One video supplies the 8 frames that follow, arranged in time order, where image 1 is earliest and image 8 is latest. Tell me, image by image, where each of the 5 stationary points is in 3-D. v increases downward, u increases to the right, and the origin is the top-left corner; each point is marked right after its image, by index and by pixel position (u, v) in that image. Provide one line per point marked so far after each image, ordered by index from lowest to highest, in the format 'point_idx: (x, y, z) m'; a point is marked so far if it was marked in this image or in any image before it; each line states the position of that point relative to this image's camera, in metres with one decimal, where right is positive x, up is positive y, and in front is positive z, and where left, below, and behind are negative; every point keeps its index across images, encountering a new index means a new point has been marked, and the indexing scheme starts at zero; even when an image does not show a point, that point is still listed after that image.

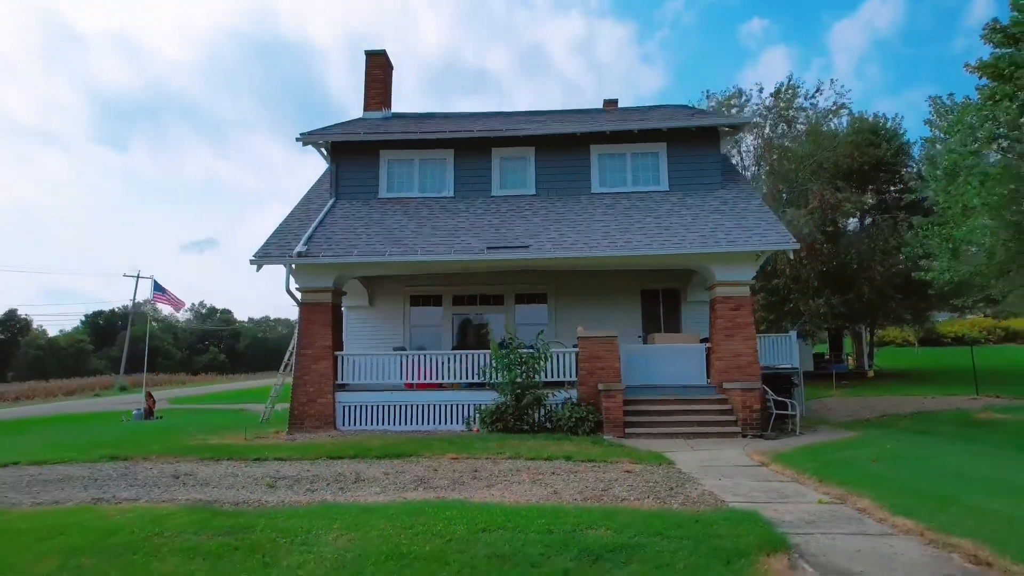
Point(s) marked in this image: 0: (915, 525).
0: (+2.4, -1.4, +4.0) m
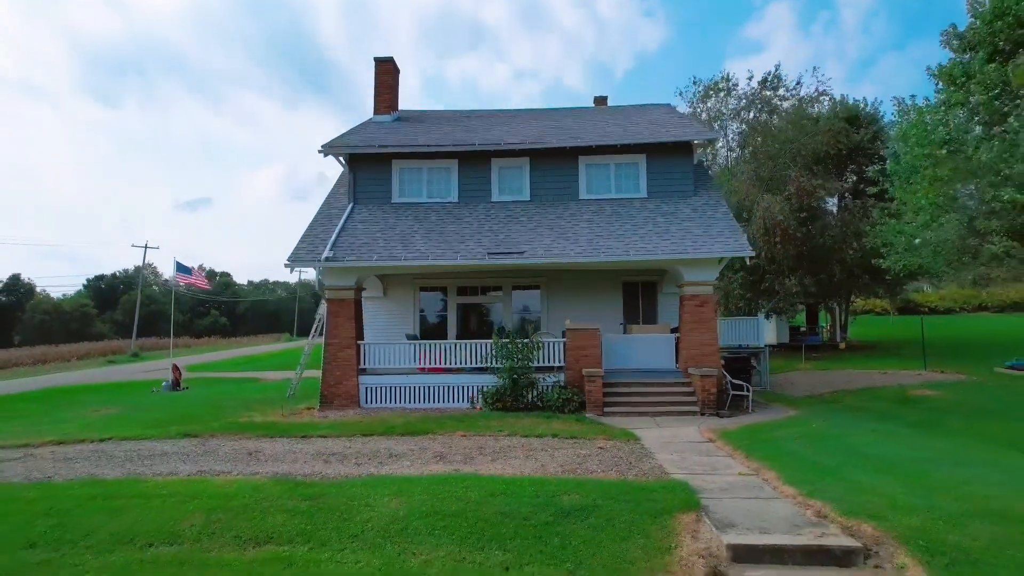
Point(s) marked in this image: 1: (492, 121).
0: (+2.3, -1.7, +5.6) m
1: (-0.6, +3.8, +15.6) m
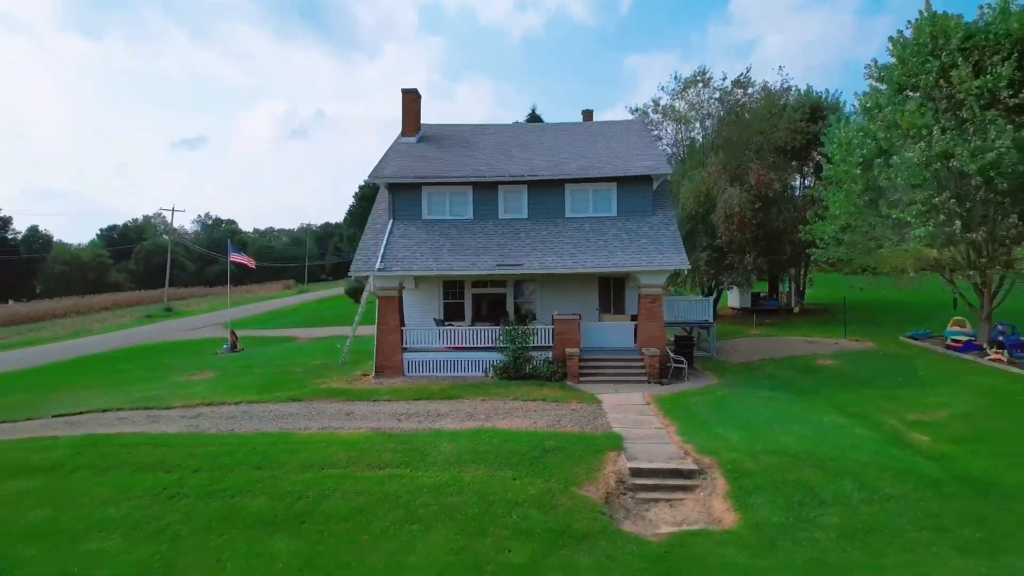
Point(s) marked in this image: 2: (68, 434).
0: (+2.4, -2.1, +9.7) m
1: (-0.6, +4.2, +19.2) m
2: (-7.0, -2.4, +10.8) m
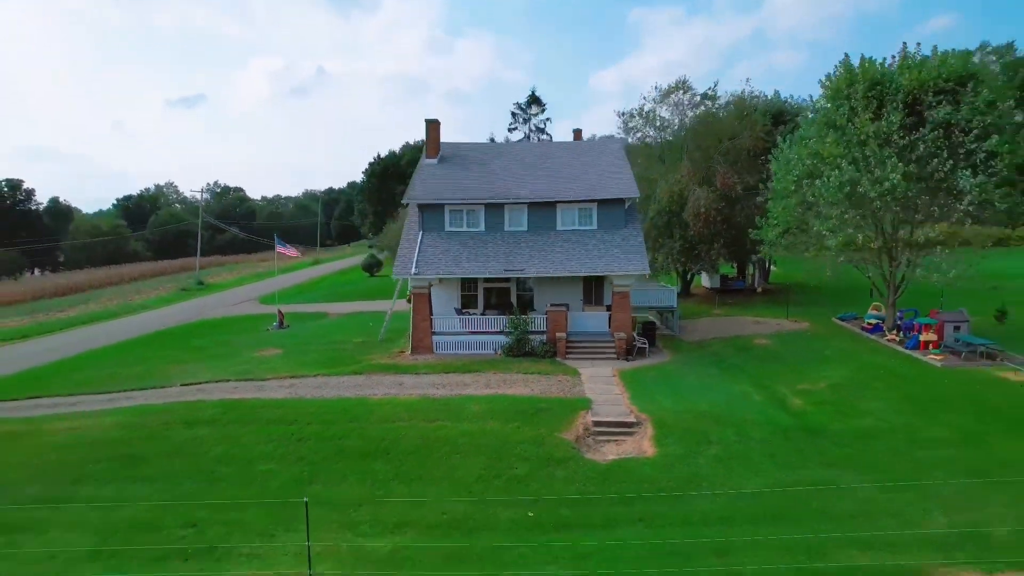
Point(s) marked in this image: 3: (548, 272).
0: (+2.5, -2.4, +14.3) m
1: (-0.5, +4.5, +23.4) m
2: (-6.9, -2.6, +15.5) m
3: (+1.0, +0.4, +18.9) m
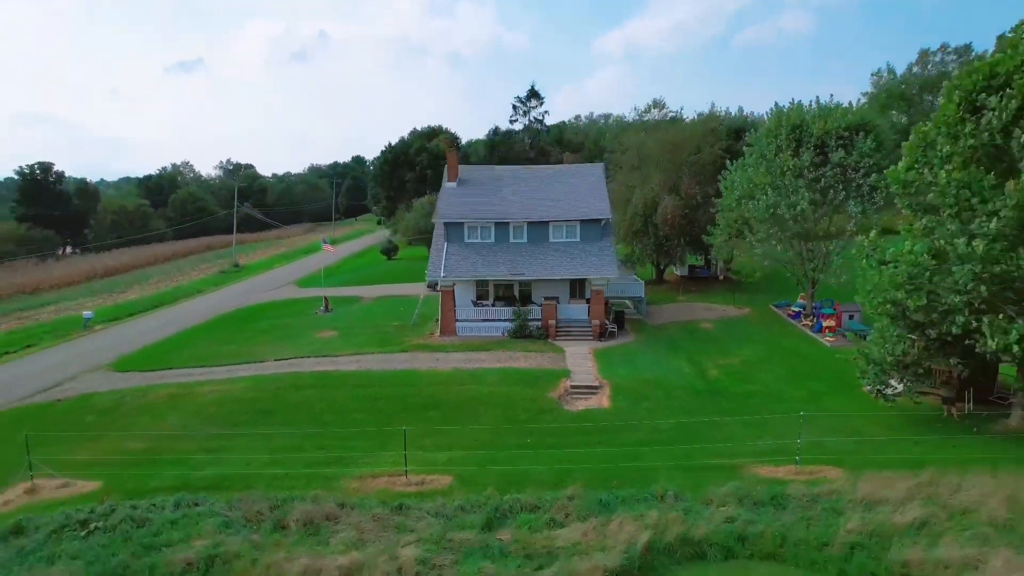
0: (+2.6, -2.6, +20.7) m
1: (-0.4, +4.7, +29.5) m
2: (-6.8, -2.7, +22.0) m
3: (+1.1, +0.5, +25.2) m
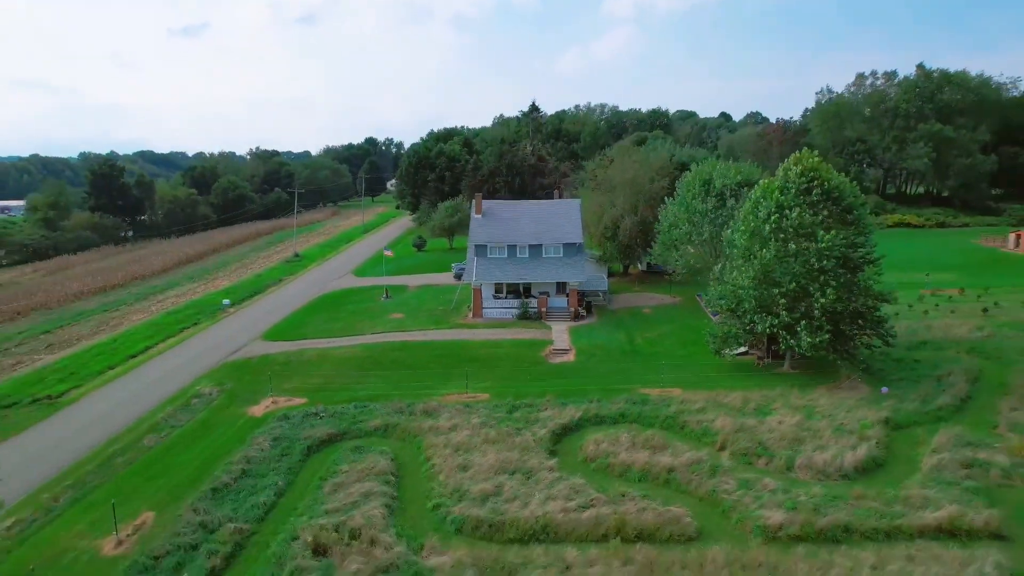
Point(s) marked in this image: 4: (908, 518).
0: (+3.0, -2.7, +34.9) m
1: (0.0, +4.9, +43.4) m
2: (-6.4, -2.8, +36.2) m
3: (+1.5, +0.5, +39.3) m
4: (+10.0, -5.8, +17.1) m
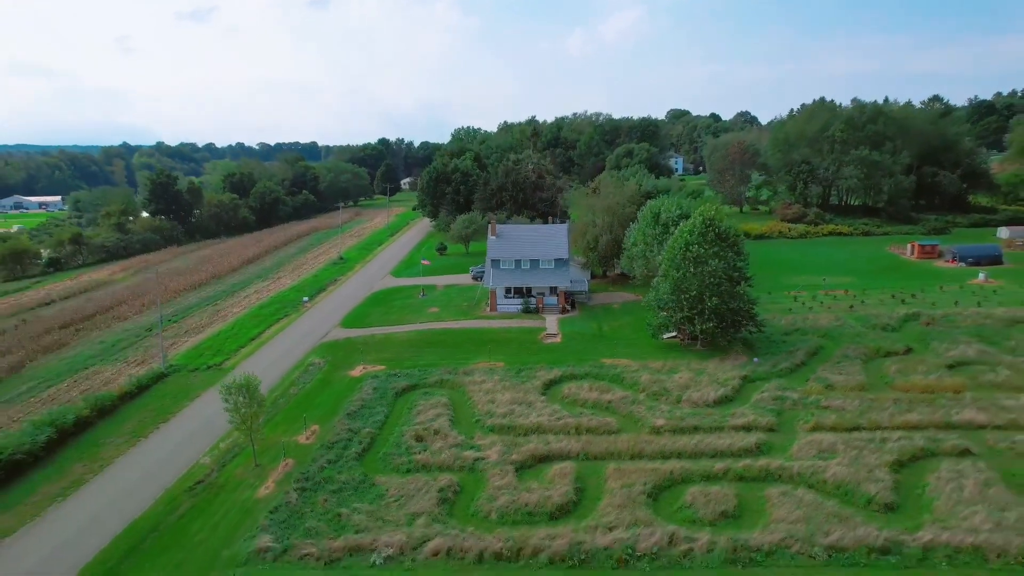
0: (+3.5, -3.0, +50.5) m
1: (+0.5, +4.8, +58.8) m
2: (-6.0, -3.1, +51.8) m
3: (+2.0, +0.3, +54.8) m
4: (+10.4, -6.4, +32.7) m
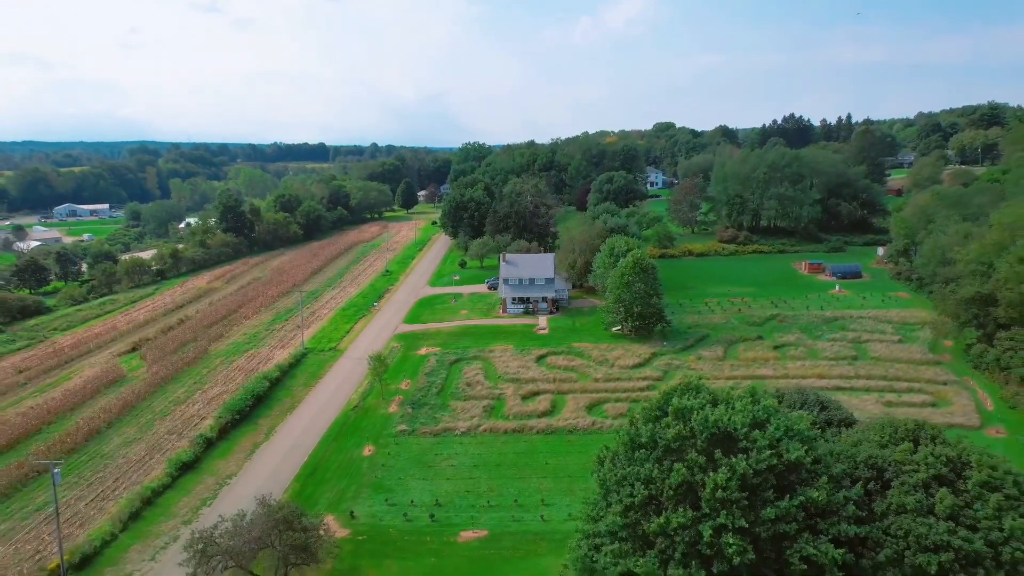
0: (+4.1, -4.2, +77.8) m
1: (+1.1, +3.8, +86.0) m
2: (-5.4, -4.2, +79.1) m
3: (+2.6, -0.8, +82.0) m
4: (+11.0, -7.7, +60.0) m
